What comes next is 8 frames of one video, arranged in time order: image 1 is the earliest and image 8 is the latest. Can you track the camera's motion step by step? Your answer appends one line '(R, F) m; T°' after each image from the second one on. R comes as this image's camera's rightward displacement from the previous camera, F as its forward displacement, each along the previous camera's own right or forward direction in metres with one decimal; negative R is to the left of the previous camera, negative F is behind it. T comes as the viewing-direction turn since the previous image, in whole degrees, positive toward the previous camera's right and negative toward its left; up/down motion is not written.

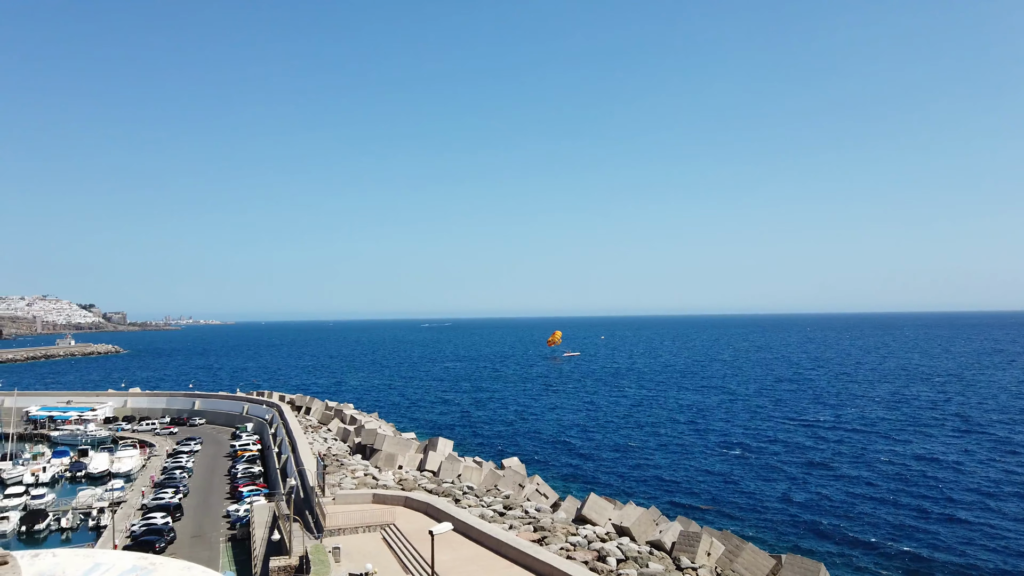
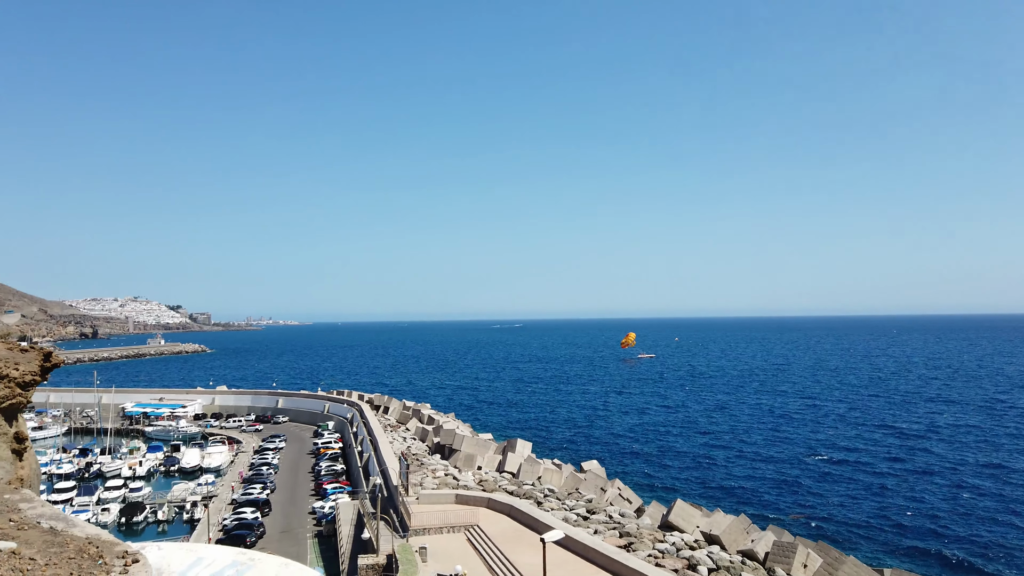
(-4.1, +3.1) m; -5°
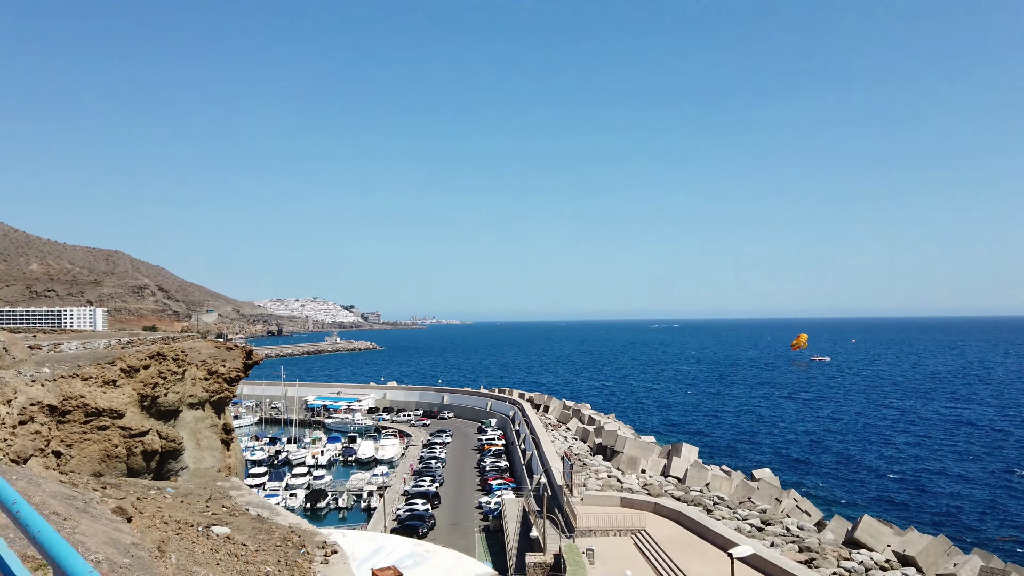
(-2.5, +2.8) m; -13°
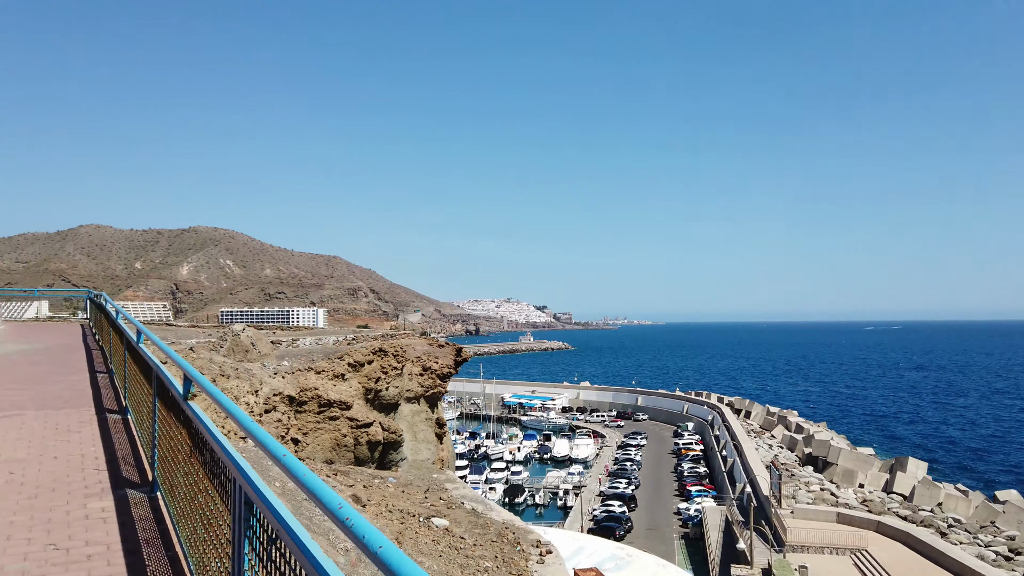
(-0.9, +1.1) m; -16°
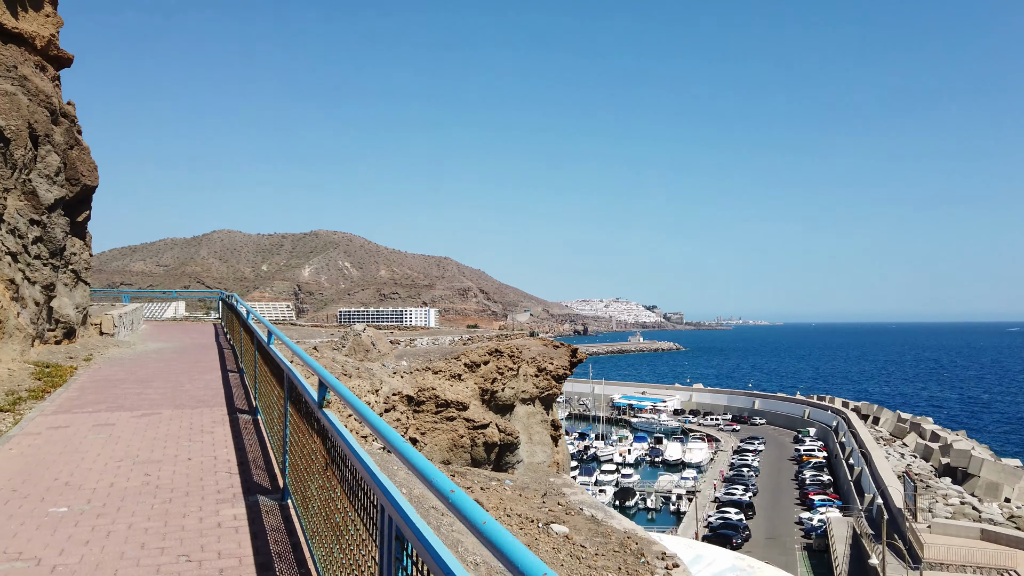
(-0.4, +0.7) m; -9°
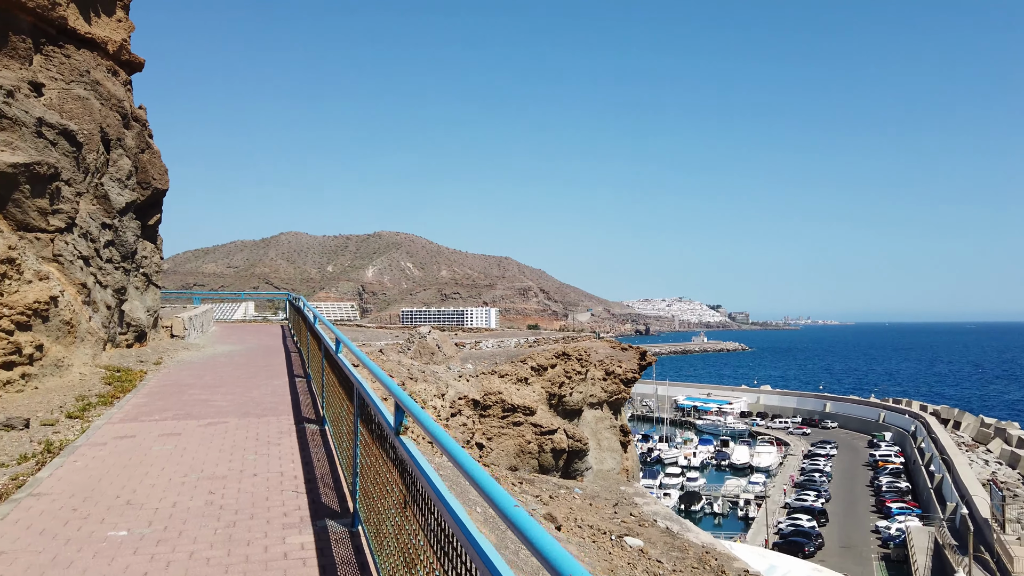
(-0.2, +0.7) m; -5°
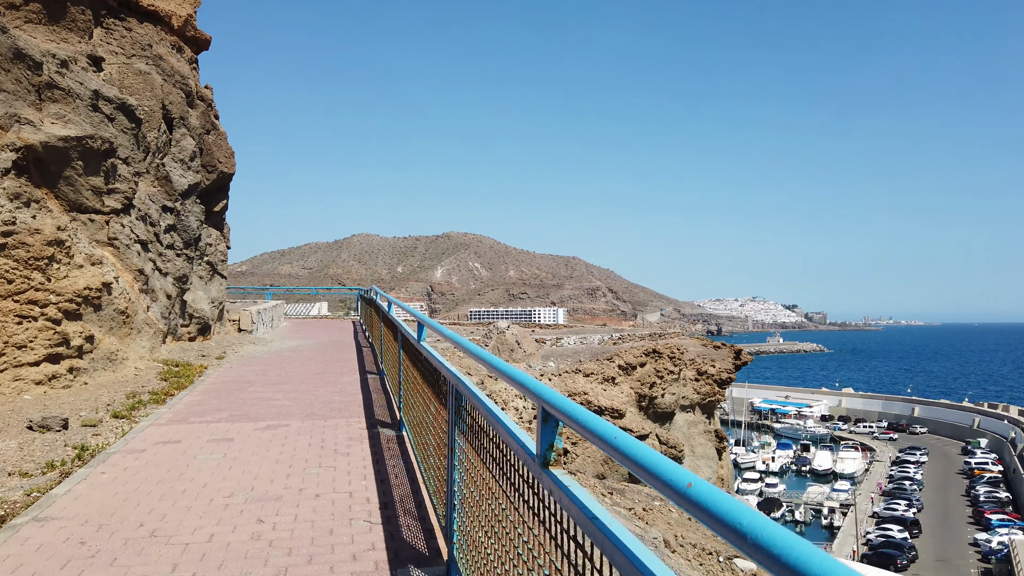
(-0.5, +1.5) m; -6°
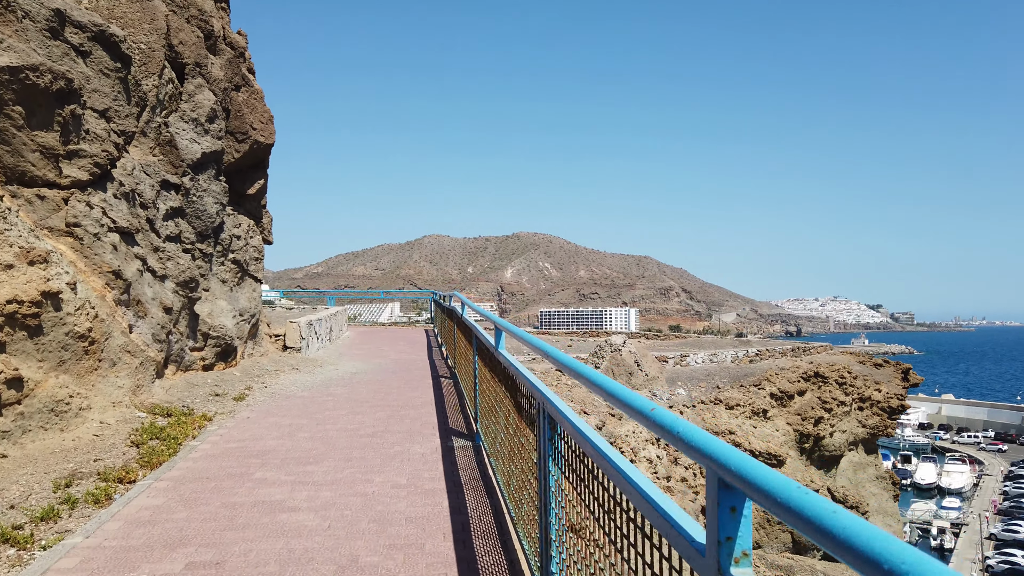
(-0.9, +3.5) m; -6°
